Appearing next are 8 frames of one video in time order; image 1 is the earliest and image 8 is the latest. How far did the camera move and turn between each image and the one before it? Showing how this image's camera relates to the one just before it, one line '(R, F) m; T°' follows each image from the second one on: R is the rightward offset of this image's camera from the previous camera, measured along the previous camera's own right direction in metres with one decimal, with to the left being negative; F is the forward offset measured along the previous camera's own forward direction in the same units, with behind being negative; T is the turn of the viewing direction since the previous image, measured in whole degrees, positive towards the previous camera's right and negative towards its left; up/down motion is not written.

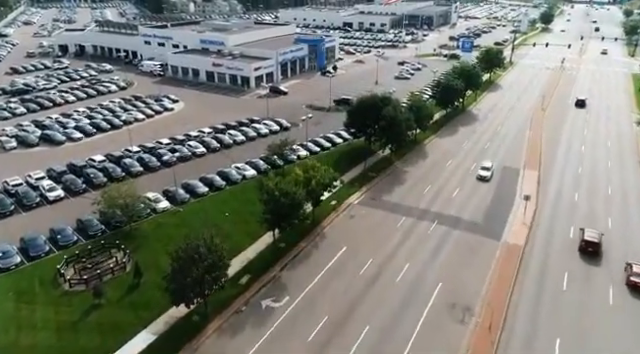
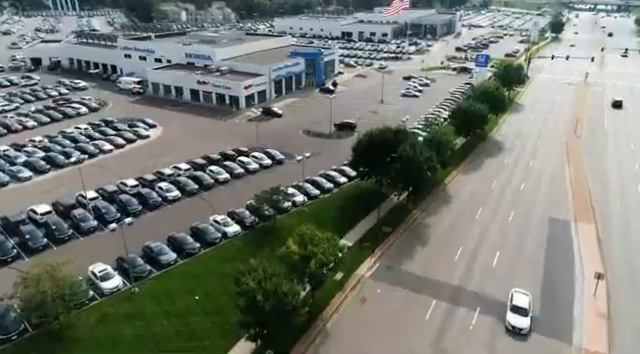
(-0.2, +7.3) m; 0°
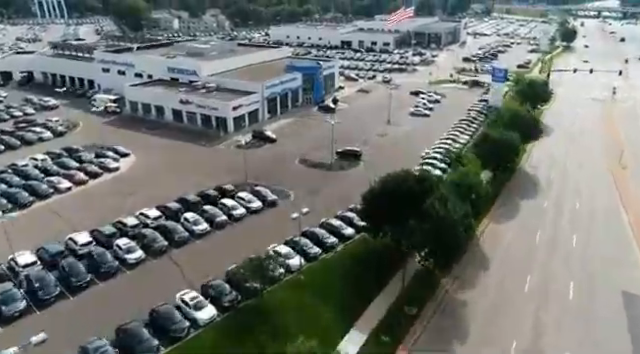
(-0.2, +6.8) m; 0°
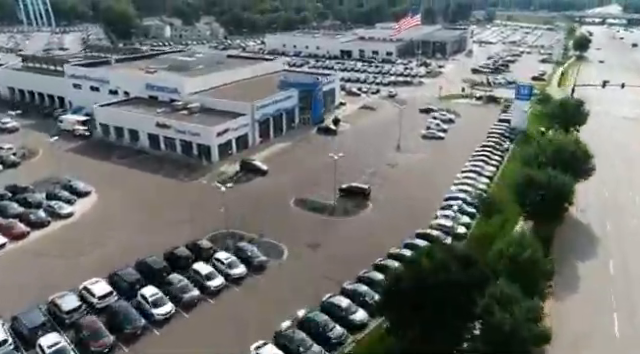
(-0.2, +7.1) m; 0°
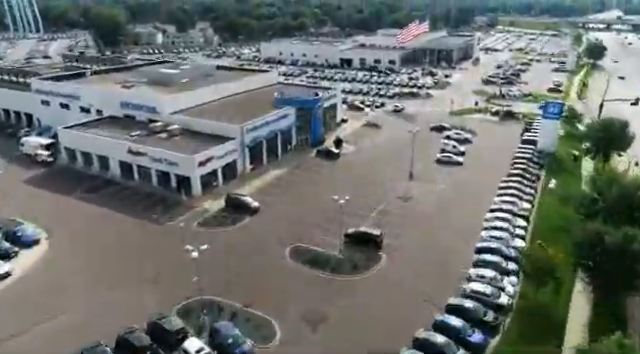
(-0.2, +6.3) m; 0°
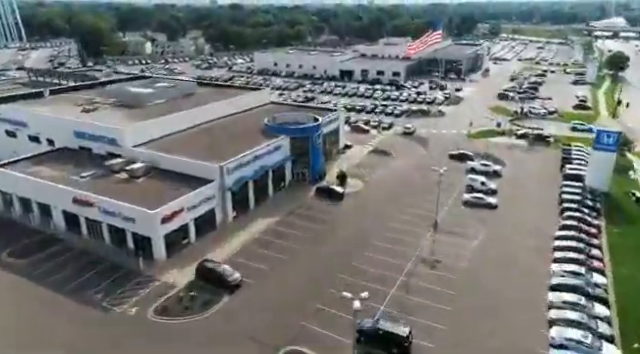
(-0.2, +8.2) m; 0°
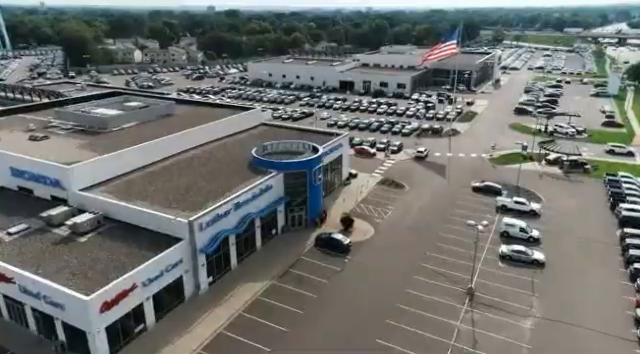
(-0.1, +7.2) m; 0°
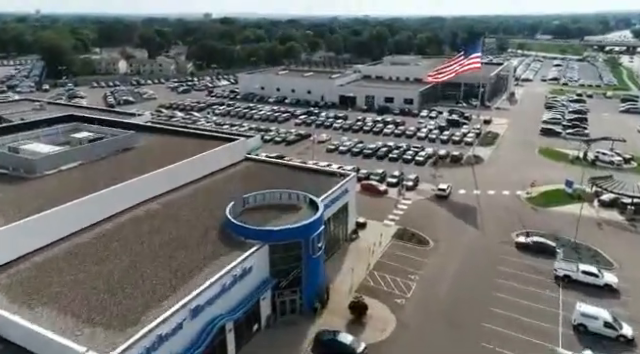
(-0.2, +8.9) m; 0°
